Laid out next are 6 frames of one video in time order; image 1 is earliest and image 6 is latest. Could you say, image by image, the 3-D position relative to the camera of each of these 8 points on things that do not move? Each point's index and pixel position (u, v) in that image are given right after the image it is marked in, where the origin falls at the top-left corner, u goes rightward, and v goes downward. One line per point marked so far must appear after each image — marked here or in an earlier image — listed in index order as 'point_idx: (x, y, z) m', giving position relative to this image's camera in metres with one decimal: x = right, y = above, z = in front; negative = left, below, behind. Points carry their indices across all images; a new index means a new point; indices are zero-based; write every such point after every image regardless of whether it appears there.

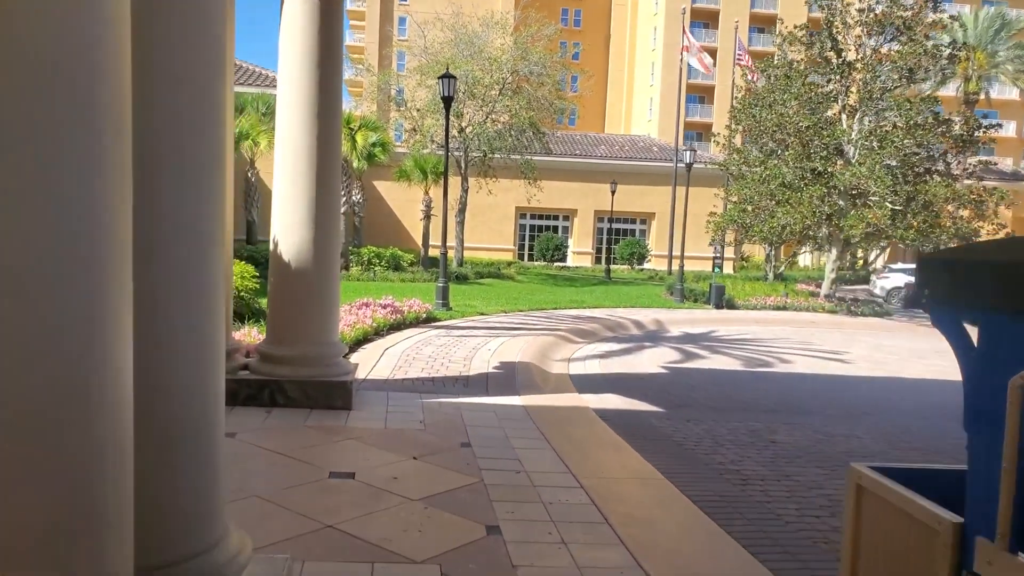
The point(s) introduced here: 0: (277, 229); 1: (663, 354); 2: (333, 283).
0: (-2.4, +0.6, +6.5) m
1: (+2.7, -1.2, +11.6) m
2: (-1.8, 0.0, +6.6) m
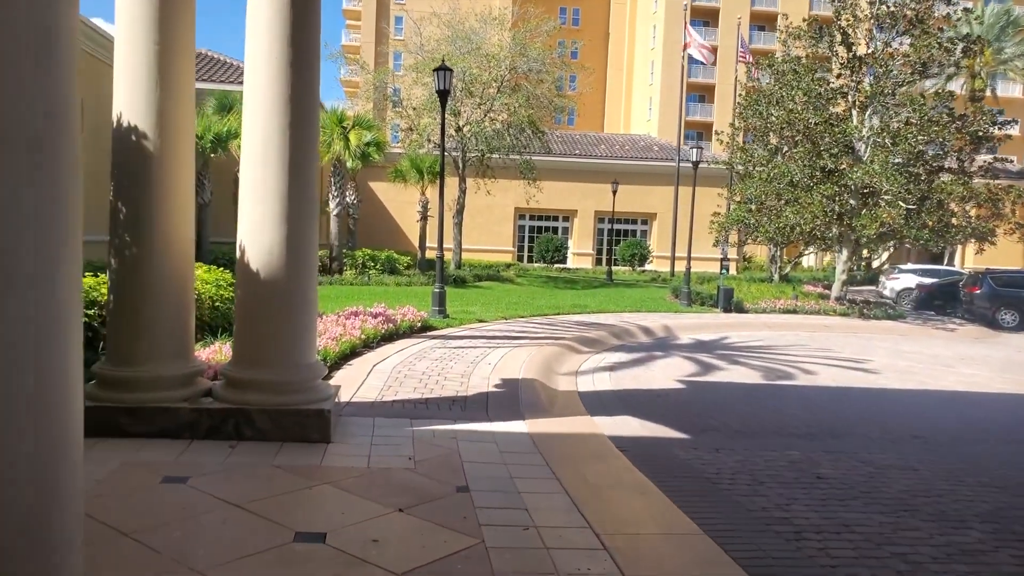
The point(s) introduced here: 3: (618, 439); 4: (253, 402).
0: (-2.3, +0.5, +5.6) m
1: (+2.8, -1.3, +10.8) m
2: (-1.8, -0.1, +5.7) m
3: (+1.0, -1.5, +6.2) m
4: (-2.2, -1.0, +5.5) m
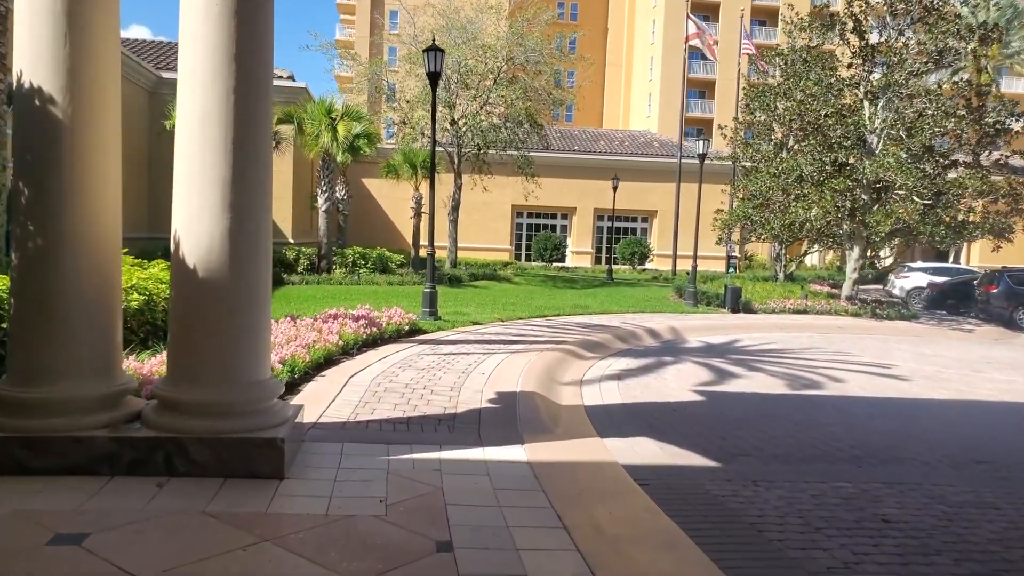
0: (-2.4, +0.5, +4.6) m
1: (+2.7, -1.3, +9.8) m
2: (-1.8, -0.1, +4.7) m
3: (+1.0, -1.5, +5.2) m
4: (-2.2, -1.0, +4.5) m
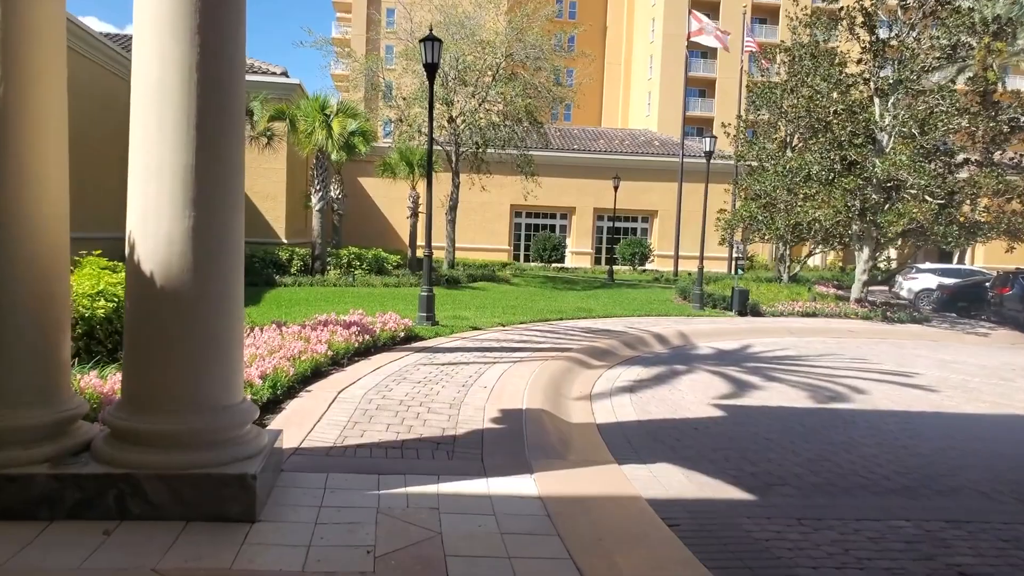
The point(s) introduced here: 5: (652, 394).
0: (-2.3, +0.4, +3.9) m
1: (+2.8, -1.4, +9.2) m
2: (-1.8, -0.1, +4.1) m
3: (+1.0, -1.5, +4.5) m
4: (-2.2, -1.0, +3.8) m
5: (+1.8, -1.4, +8.2) m
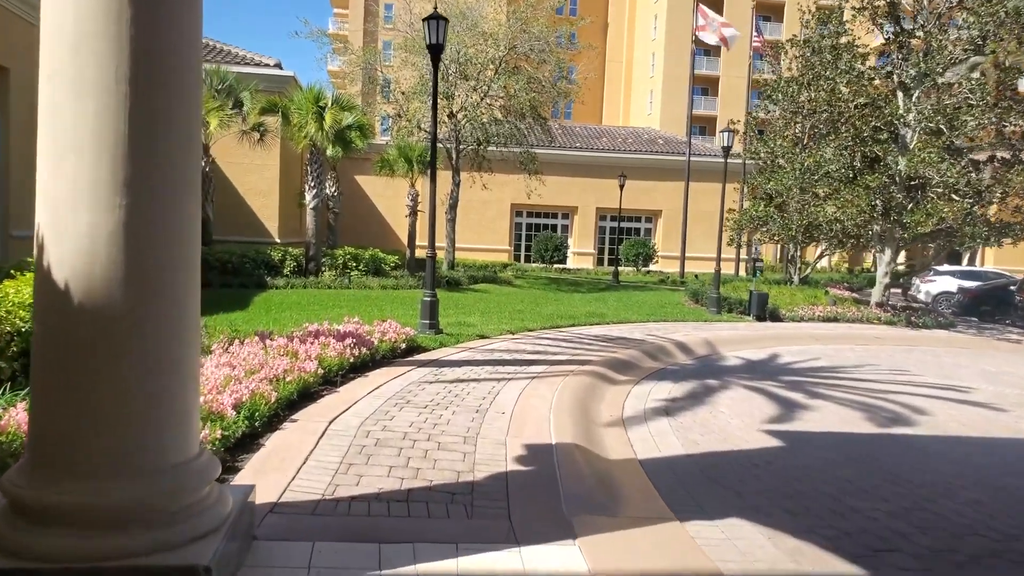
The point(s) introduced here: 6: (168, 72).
0: (-2.1, +0.3, +2.9) m
1: (+3.0, -1.4, +8.1) m
2: (-1.5, -0.2, +3.0) m
3: (+1.3, -1.6, +3.5) m
4: (-1.9, -1.1, +2.7) m
5: (+2.0, -1.4, +7.1) m
6: (-1.5, +1.0, +2.9) m
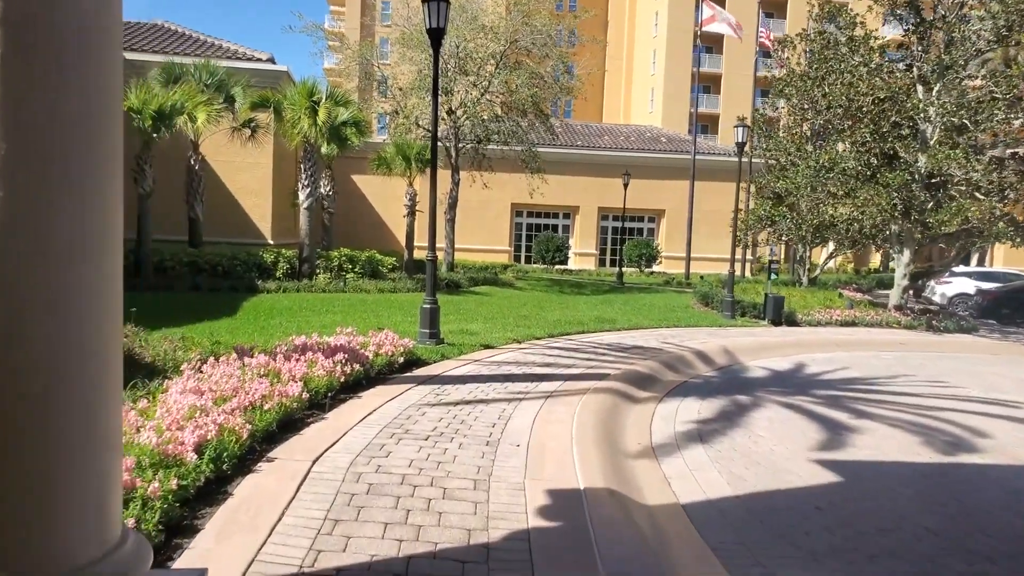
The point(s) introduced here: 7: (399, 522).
0: (-1.9, +0.2, +2.0) m
1: (+3.1, -1.5, +7.3) m
2: (-1.4, -0.3, +2.1) m
3: (+1.4, -1.7, +2.6) m
4: (-1.8, -1.2, +1.8) m
5: (+2.1, -1.5, +6.3) m
6: (-1.4, +0.9, +2.0) m
7: (-0.7, -1.4, +3.8) m
